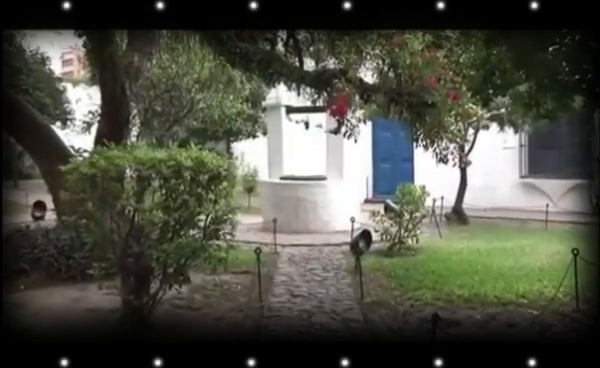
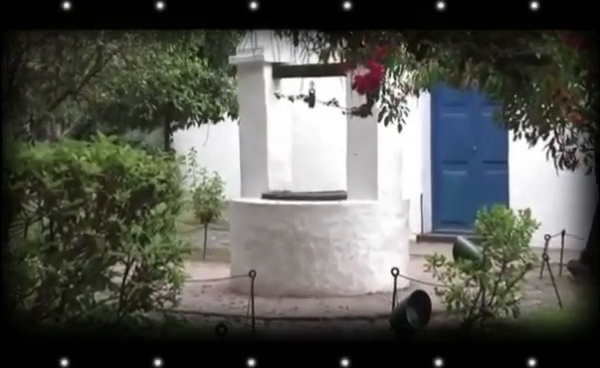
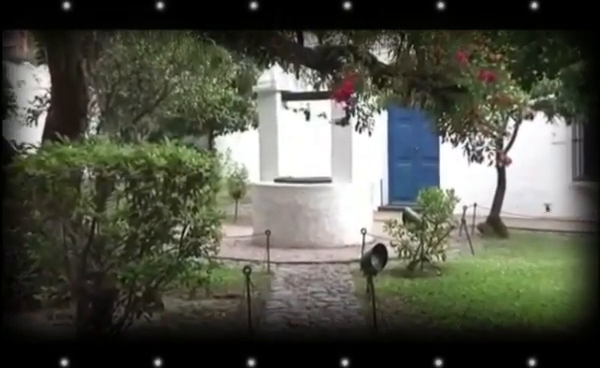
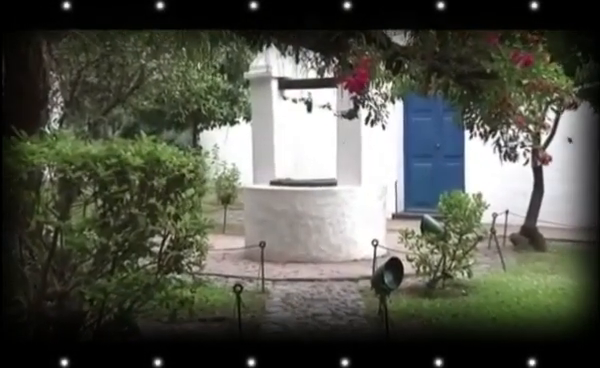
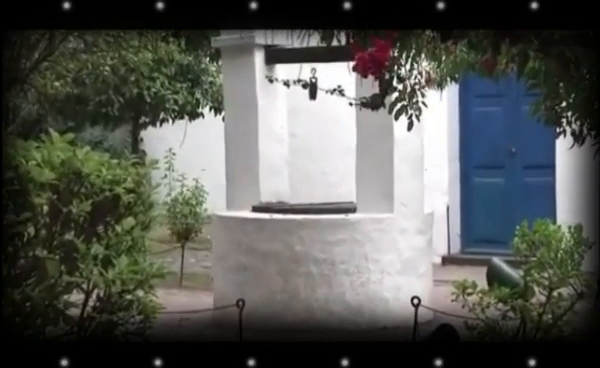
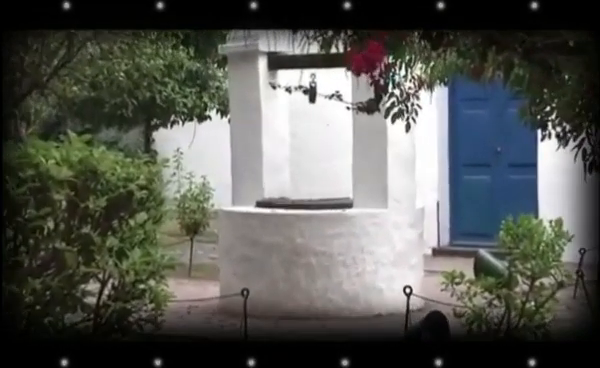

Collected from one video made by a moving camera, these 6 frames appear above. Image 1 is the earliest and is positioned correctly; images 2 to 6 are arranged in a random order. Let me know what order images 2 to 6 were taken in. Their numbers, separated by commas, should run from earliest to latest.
3, 4, 2, 6, 5
